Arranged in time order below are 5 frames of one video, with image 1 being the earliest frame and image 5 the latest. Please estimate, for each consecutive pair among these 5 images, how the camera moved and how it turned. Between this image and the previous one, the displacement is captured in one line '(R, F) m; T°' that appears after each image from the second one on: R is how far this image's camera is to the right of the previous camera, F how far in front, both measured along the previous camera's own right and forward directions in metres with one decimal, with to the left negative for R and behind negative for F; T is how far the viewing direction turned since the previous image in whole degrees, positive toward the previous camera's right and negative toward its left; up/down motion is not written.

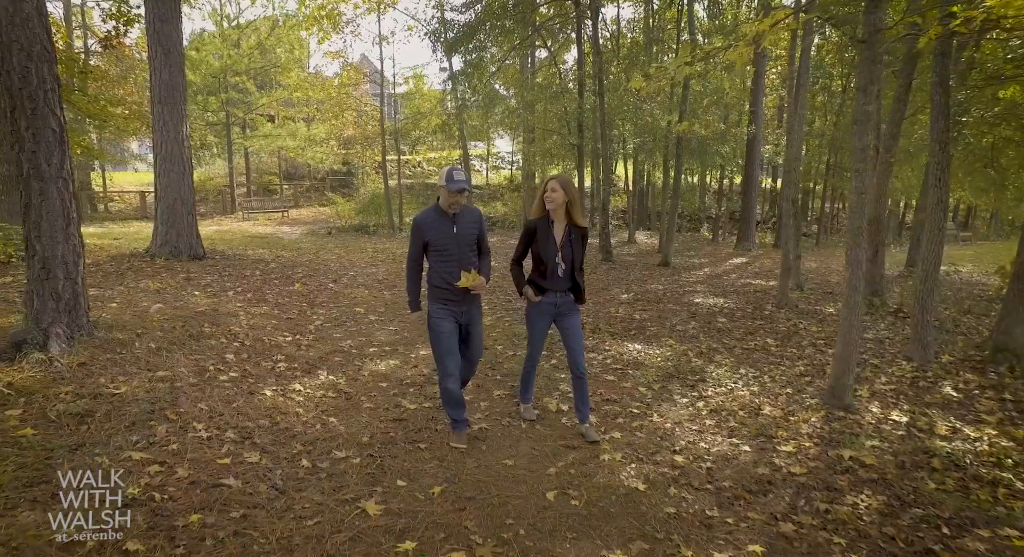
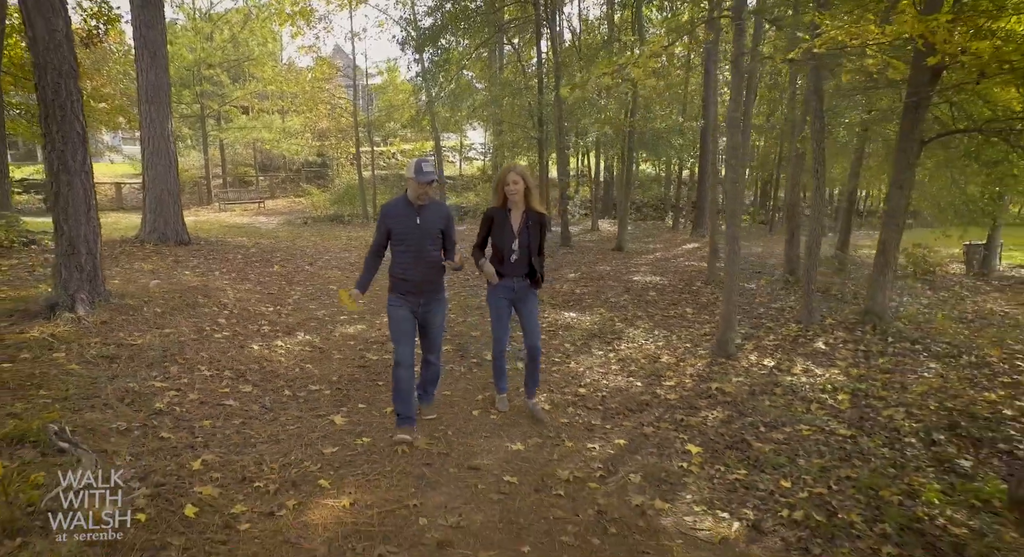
(+0.4, -1.3) m; +2°
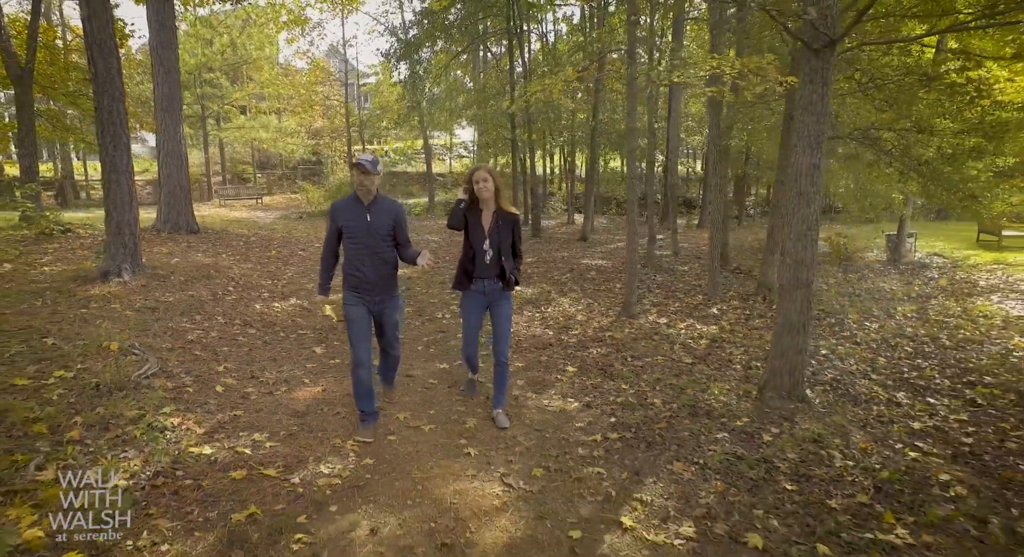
(+0.7, -1.9) m; 0°
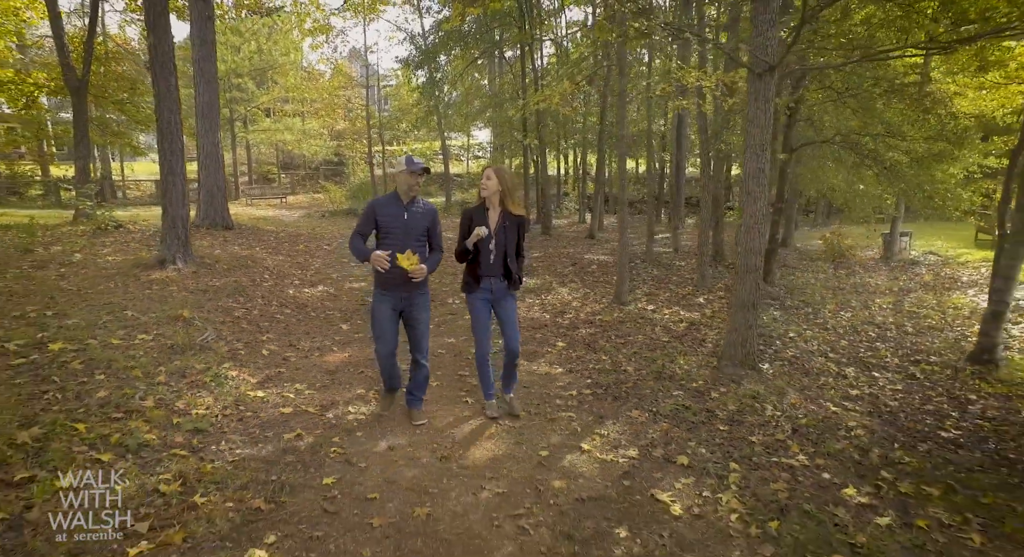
(+0.2, -1.0) m; -2°
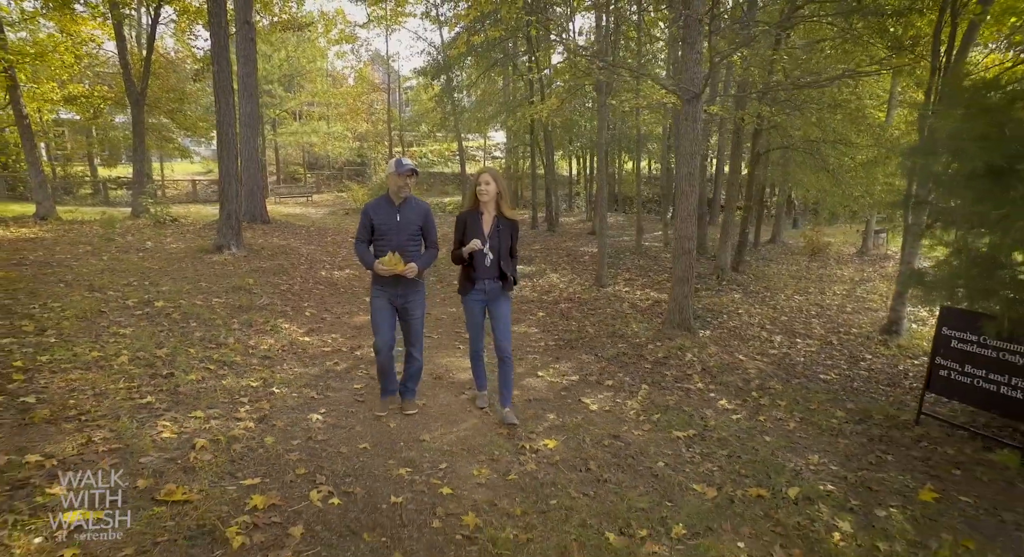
(+0.4, -1.7) m; -2°
